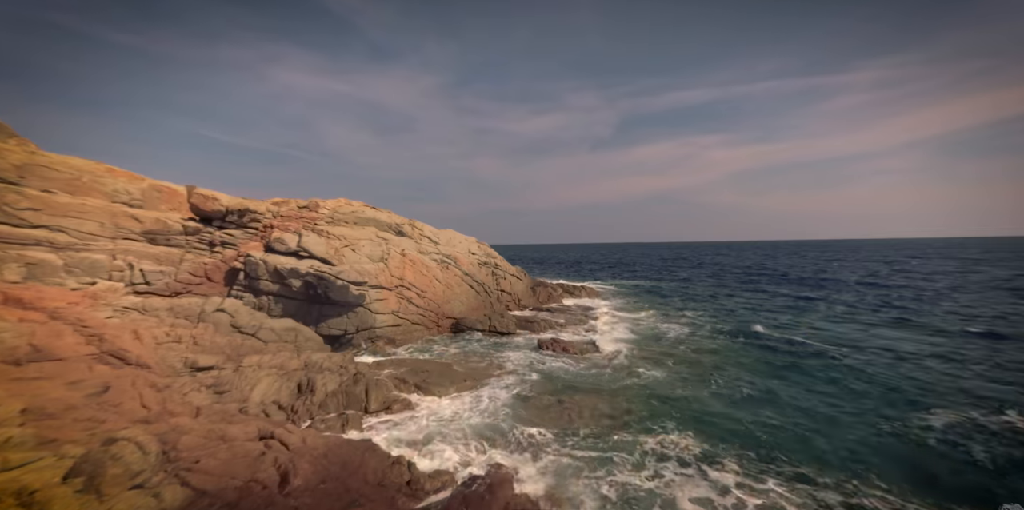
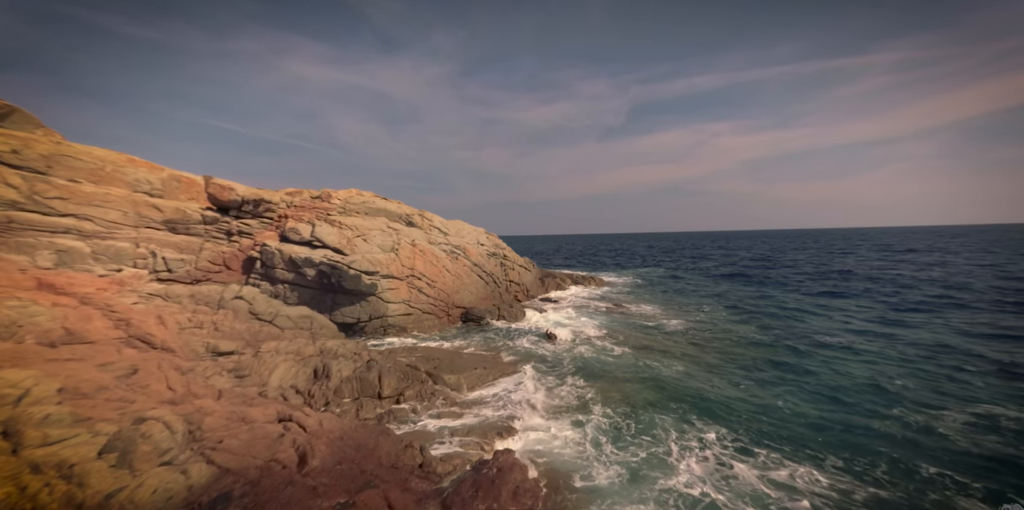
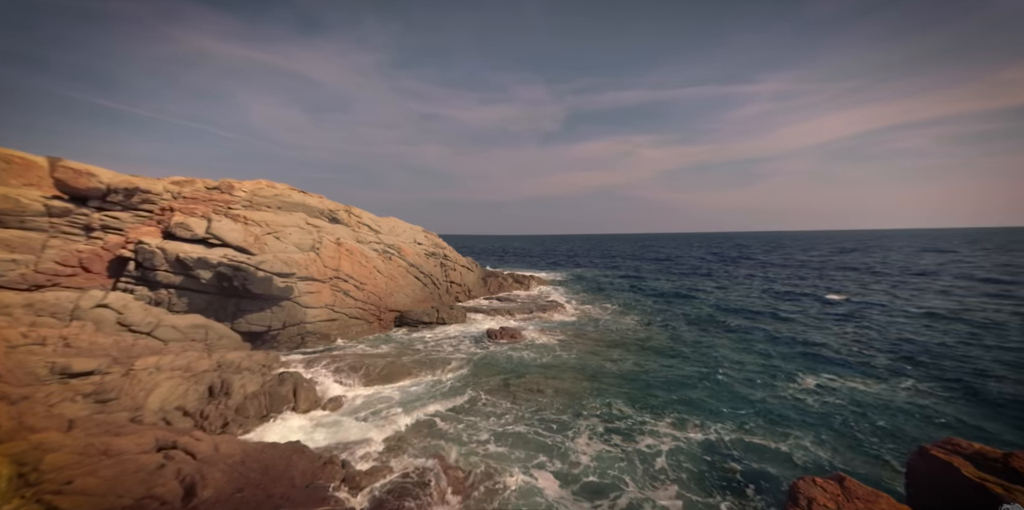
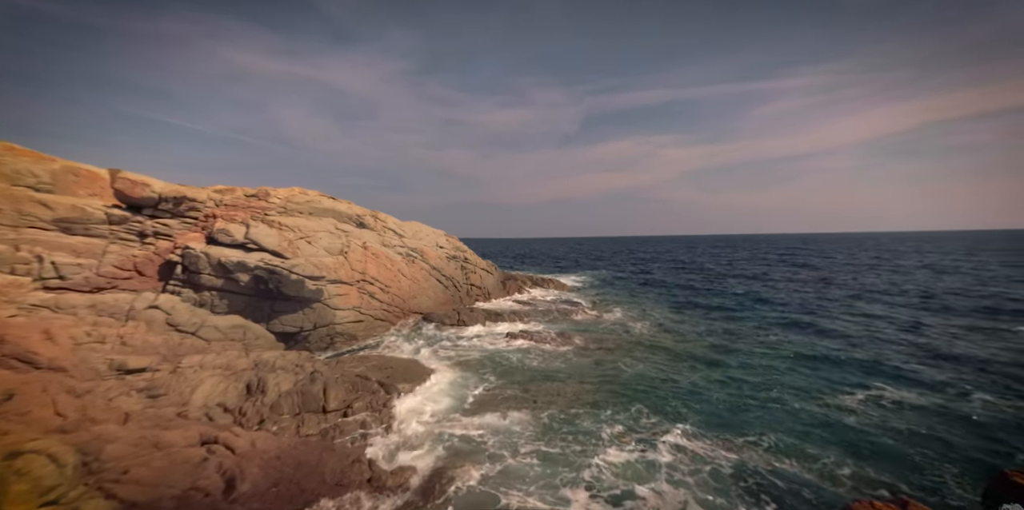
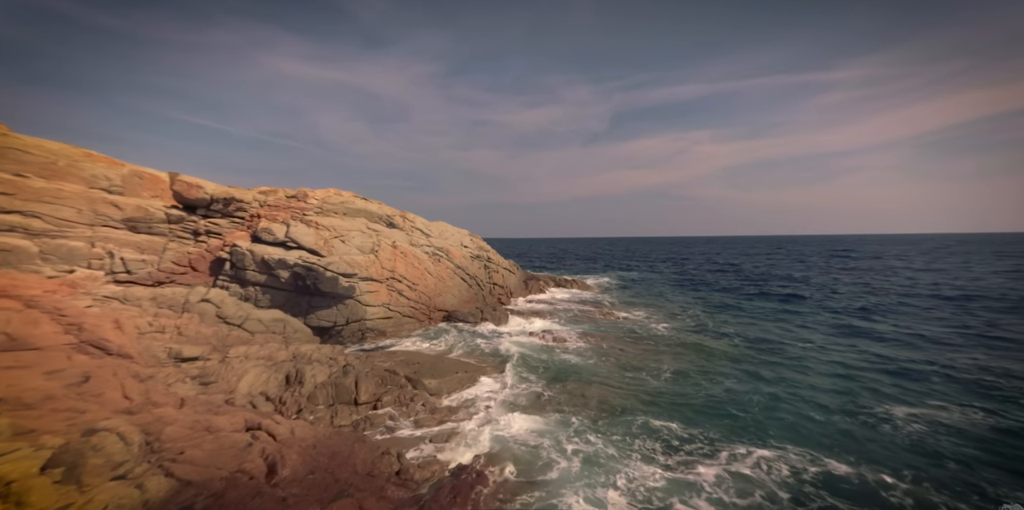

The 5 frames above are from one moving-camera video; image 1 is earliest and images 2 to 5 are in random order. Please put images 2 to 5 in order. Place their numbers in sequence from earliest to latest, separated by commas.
2, 5, 4, 3
